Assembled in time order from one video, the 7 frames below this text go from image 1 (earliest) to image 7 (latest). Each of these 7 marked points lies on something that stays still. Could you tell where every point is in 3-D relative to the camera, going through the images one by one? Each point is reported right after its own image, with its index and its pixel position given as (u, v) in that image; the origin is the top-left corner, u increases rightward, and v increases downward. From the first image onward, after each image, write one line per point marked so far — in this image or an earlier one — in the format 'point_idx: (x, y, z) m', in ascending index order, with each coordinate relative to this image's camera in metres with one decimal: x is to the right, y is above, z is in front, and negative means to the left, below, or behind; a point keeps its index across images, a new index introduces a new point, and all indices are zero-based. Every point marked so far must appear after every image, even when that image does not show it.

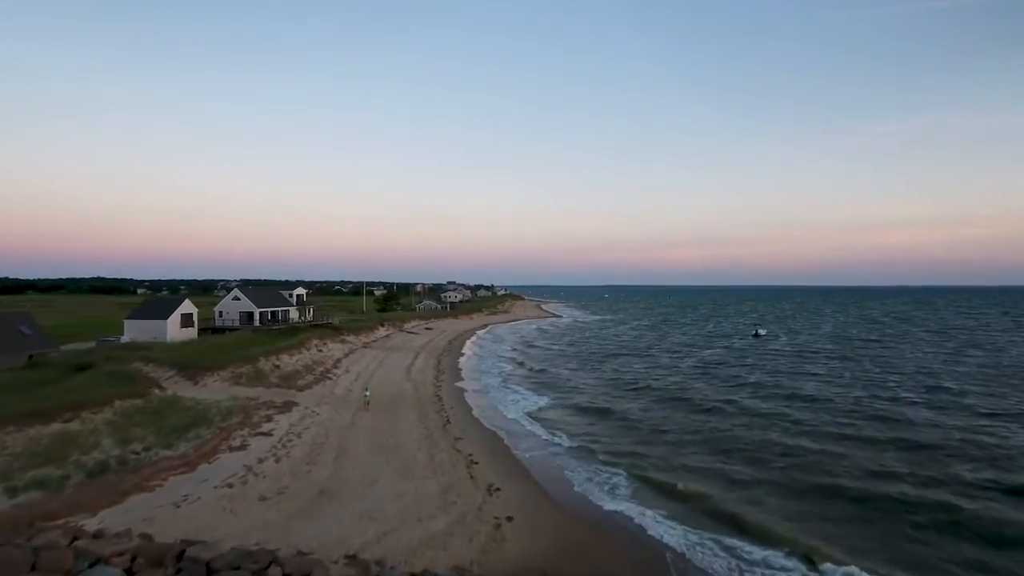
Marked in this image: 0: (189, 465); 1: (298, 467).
0: (-7.0, -3.8, +18.2) m
1: (-4.8, -4.0, +18.7) m
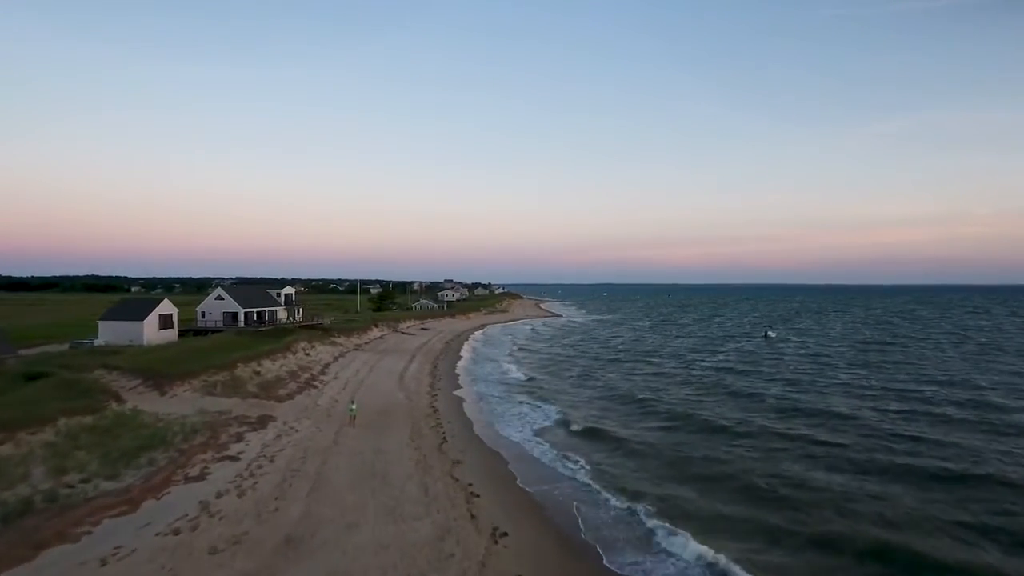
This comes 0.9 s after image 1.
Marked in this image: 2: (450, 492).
0: (-6.9, -3.9, +15.2) m
1: (-4.6, -4.0, +15.6) m
2: (-1.2, -4.1, +17.1) m
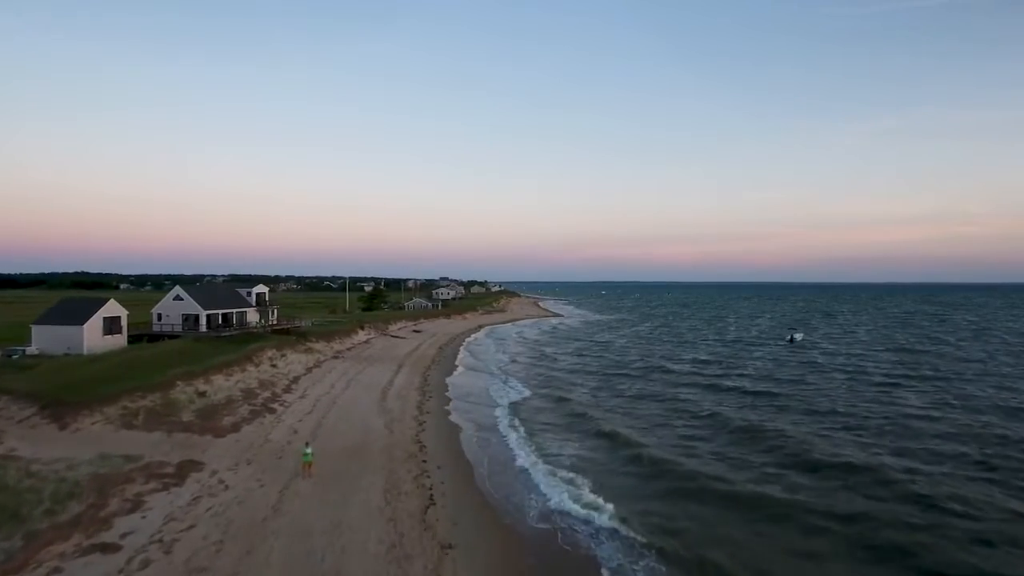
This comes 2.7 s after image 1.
0: (-6.5, -3.9, +8.7) m
1: (-4.3, -4.1, +9.2) m
2: (-1.0, -4.2, +10.7) m
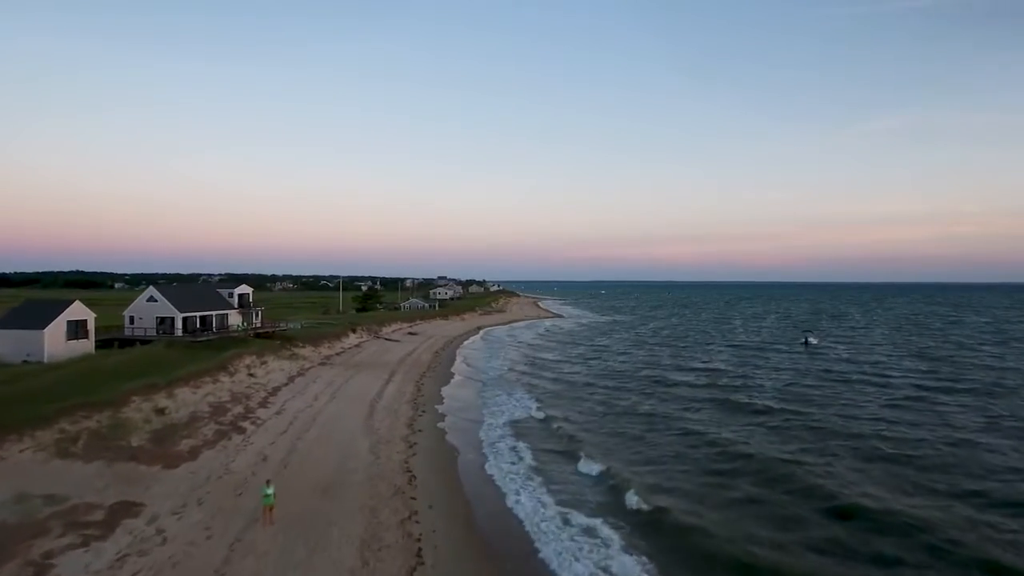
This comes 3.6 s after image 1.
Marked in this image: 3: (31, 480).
0: (-6.4, -4.0, +5.5) m
1: (-4.2, -4.1, +5.9) m
2: (-0.8, -4.3, +7.4) m
3: (-9.1, -3.6, +16.0) m
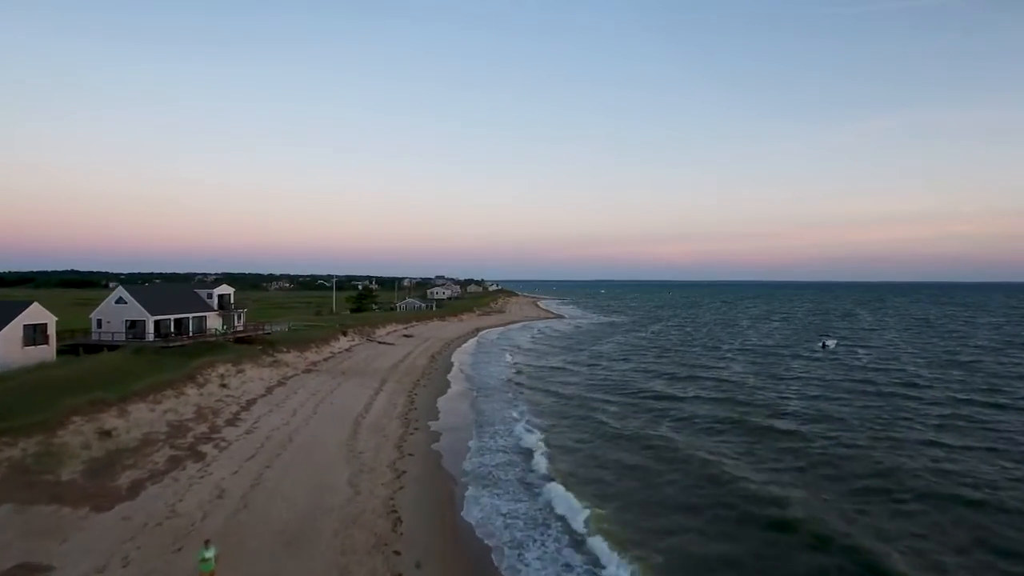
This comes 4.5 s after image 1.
0: (-6.3, -4.0, +2.2) m
1: (-4.0, -4.2, +2.6) m
2: (-0.7, -4.3, +4.1) m
3: (-9.0, -3.6, +12.7) m
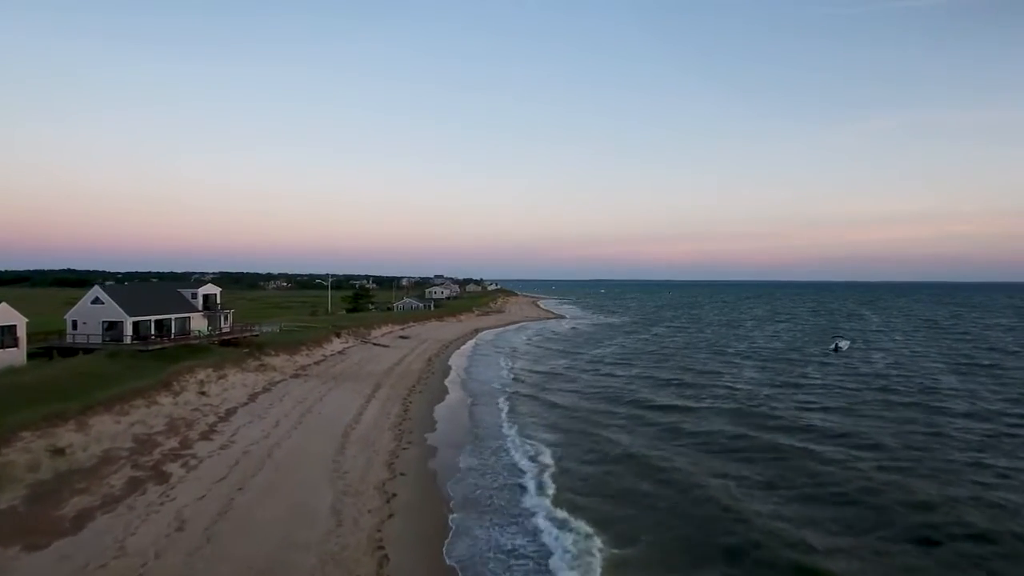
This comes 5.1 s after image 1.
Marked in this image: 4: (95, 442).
0: (-6.2, -4.0, 0.0) m
1: (-3.9, -4.2, +0.5) m
2: (-0.6, -4.3, +2.0) m
3: (-8.9, -3.6, +10.5) m
4: (-9.3, -3.4, +18.6) m
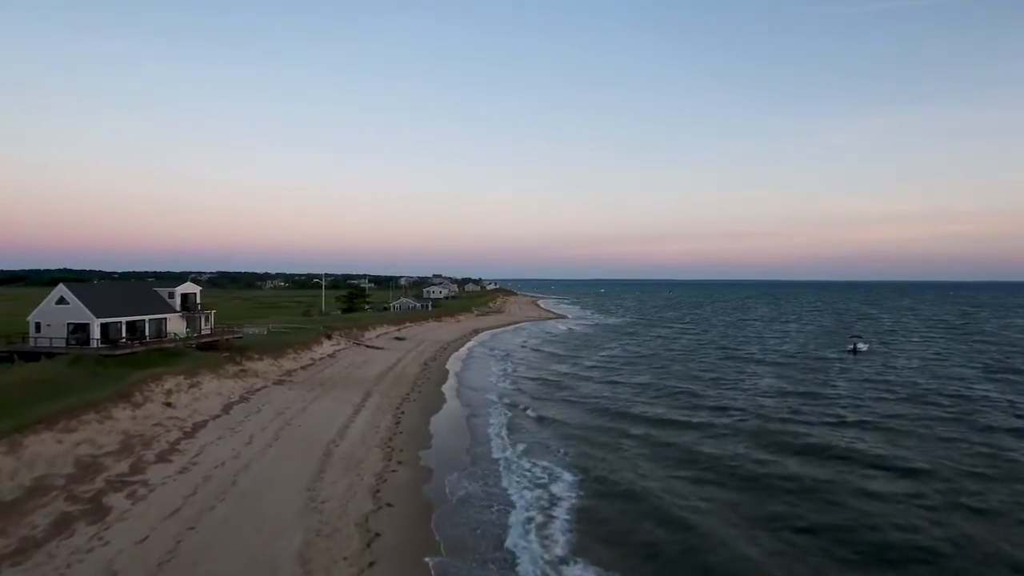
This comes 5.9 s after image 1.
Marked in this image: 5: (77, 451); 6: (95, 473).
0: (-6.0, -4.0, -2.8) m
1: (-3.8, -4.1, -2.4) m
2: (-0.4, -4.3, -0.8) m
3: (-8.8, -3.6, +7.7) m
4: (-9.1, -3.4, +15.8) m
5: (-9.1, -3.4, +17.6) m
6: (-8.2, -3.6, +16.7) m
